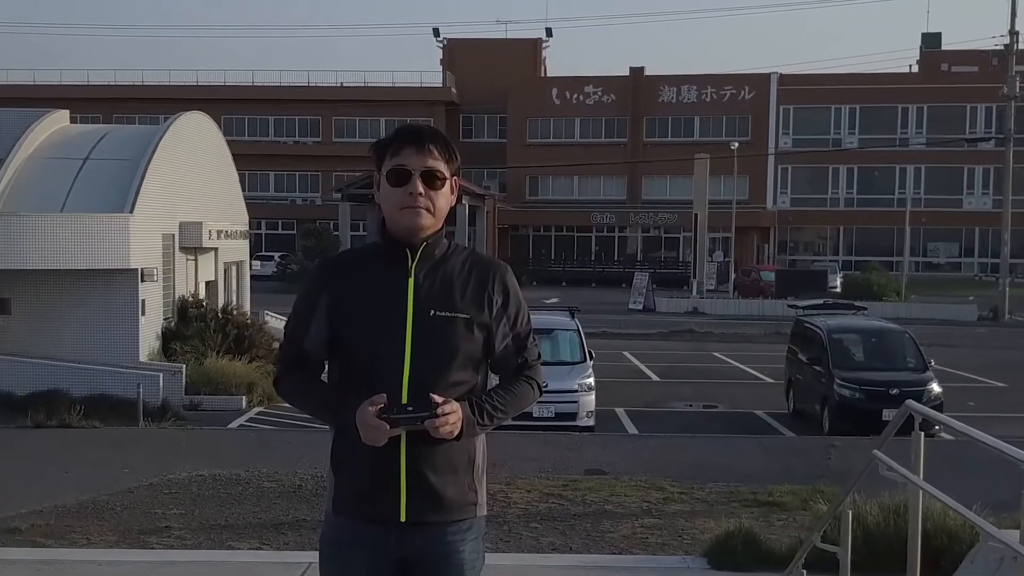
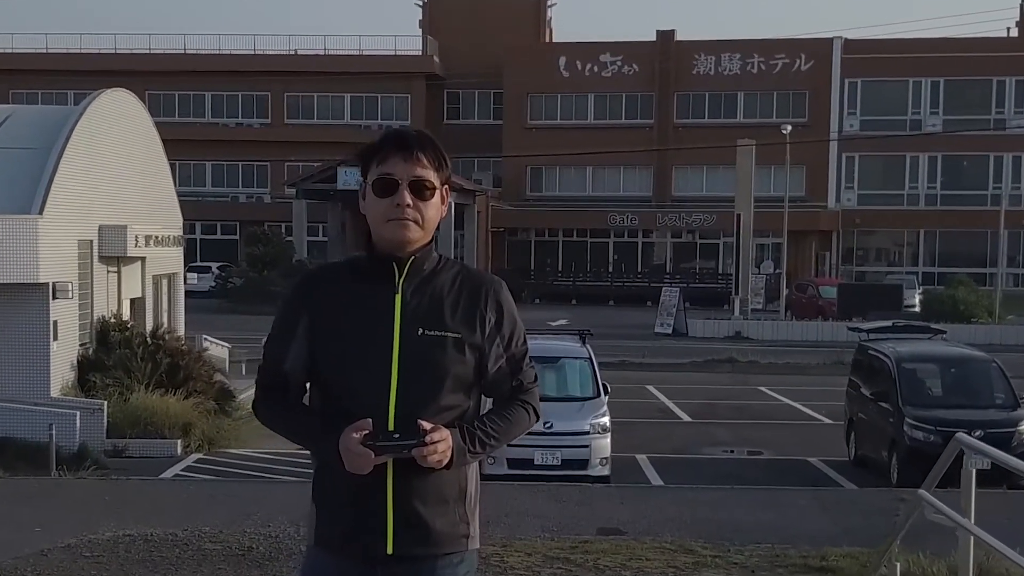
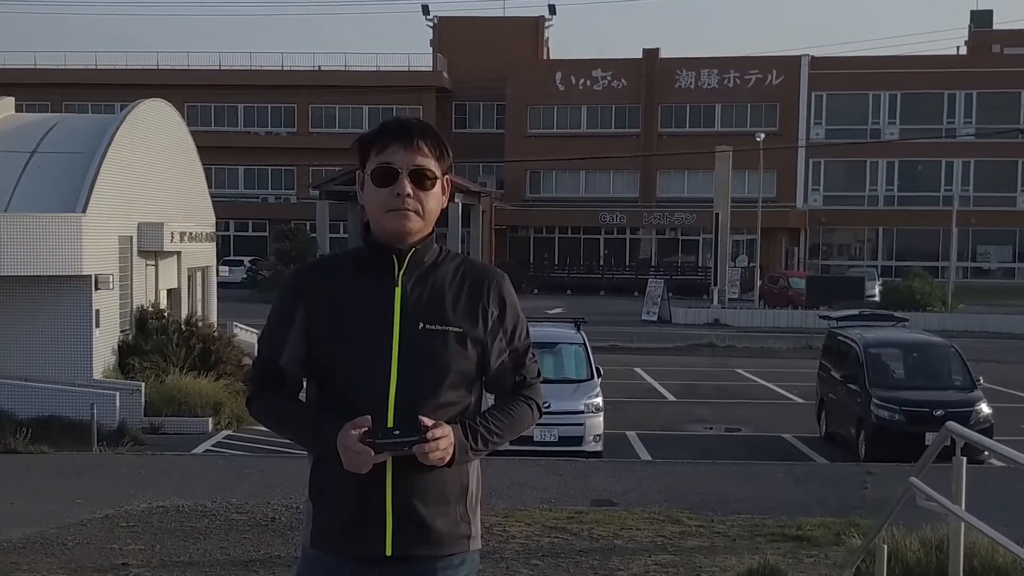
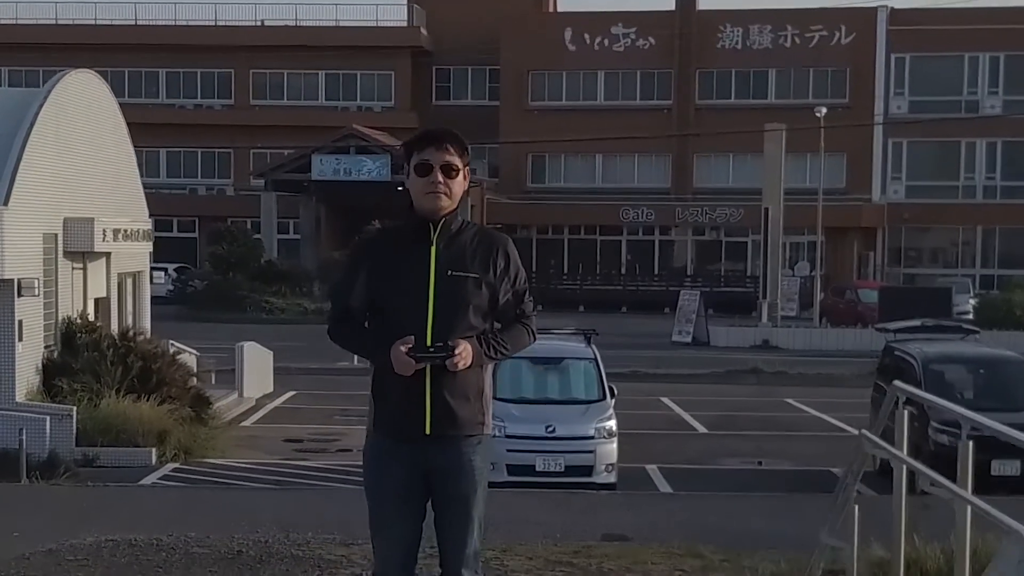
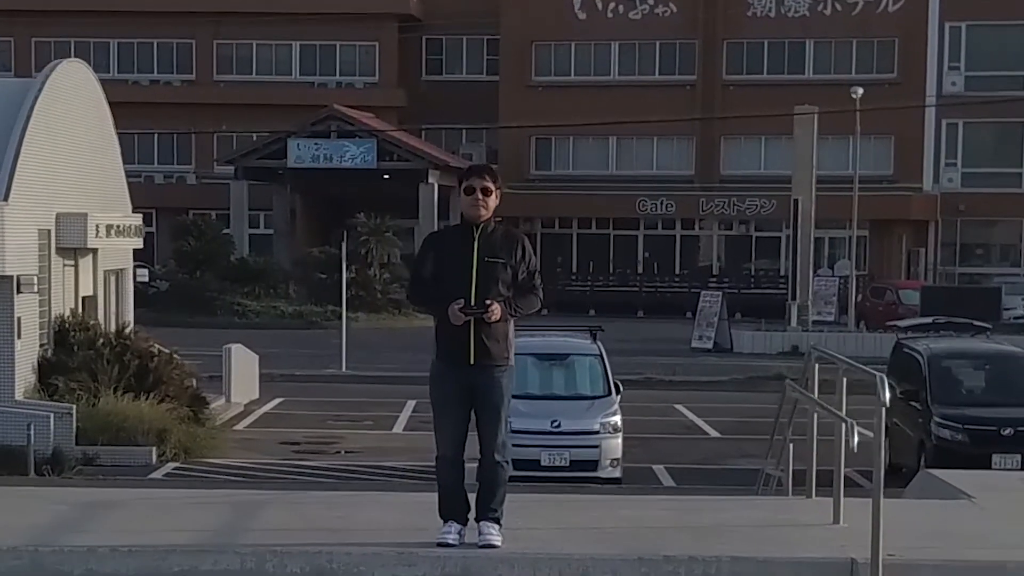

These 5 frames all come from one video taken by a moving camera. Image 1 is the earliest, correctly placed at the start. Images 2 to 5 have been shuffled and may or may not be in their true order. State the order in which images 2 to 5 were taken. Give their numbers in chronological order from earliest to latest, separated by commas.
3, 2, 4, 5
